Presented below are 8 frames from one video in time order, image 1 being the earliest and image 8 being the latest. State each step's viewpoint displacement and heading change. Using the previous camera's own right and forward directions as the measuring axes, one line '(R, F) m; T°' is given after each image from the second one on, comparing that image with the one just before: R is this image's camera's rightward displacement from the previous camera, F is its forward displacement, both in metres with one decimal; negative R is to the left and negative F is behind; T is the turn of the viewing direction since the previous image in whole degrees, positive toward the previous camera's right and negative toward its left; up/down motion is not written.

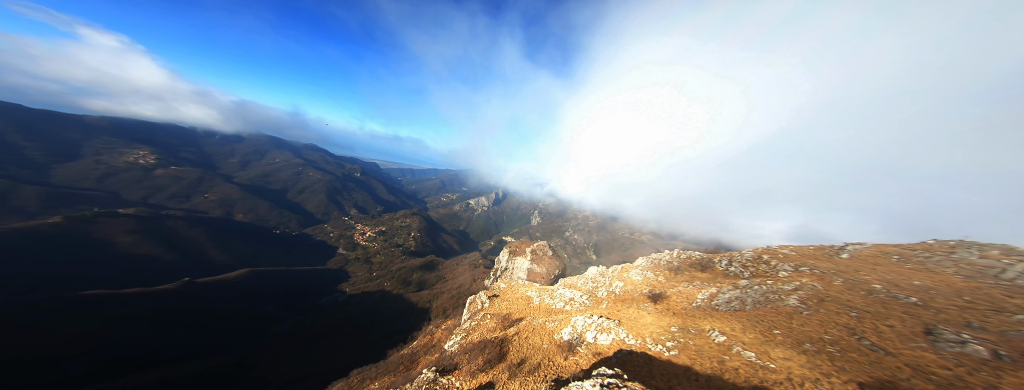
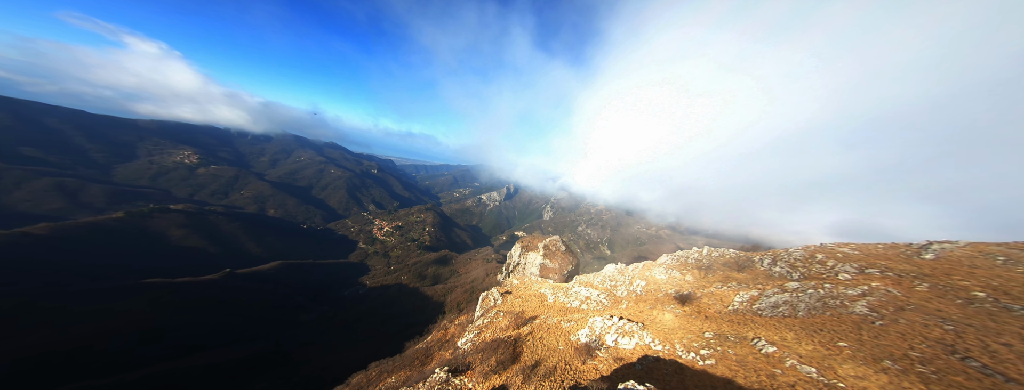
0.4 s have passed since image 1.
(-0.1, +1.9) m; -3°
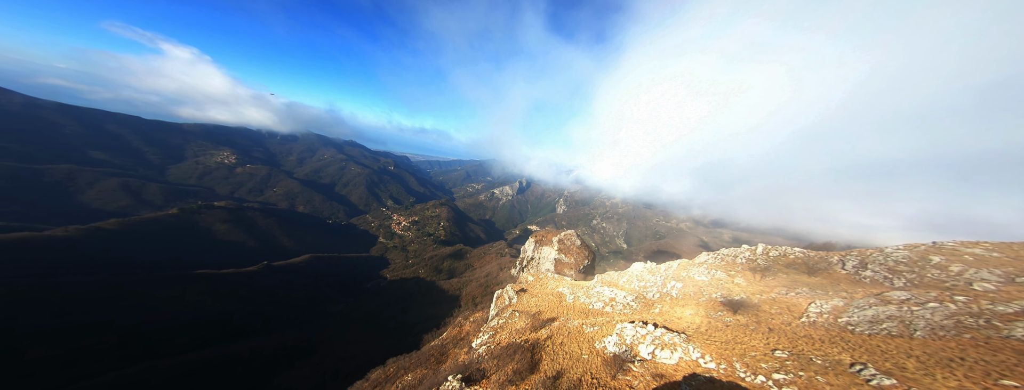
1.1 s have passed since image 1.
(-0.3, +3.1) m; -3°
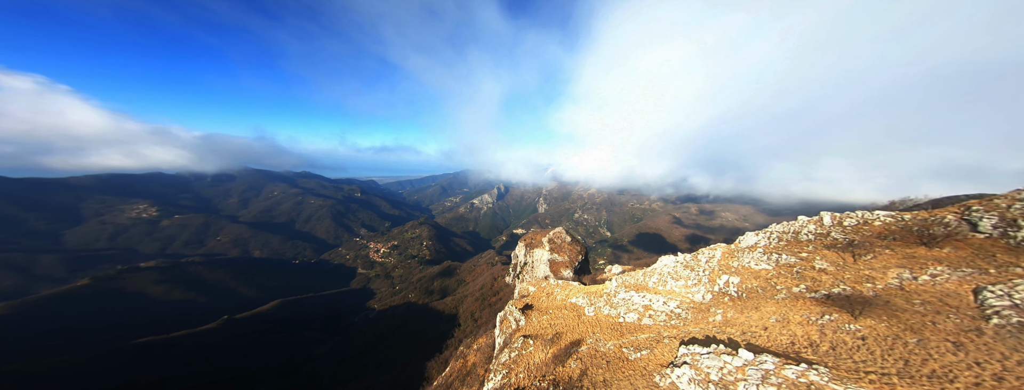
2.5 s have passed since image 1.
(-1.7, +6.6) m; +5°
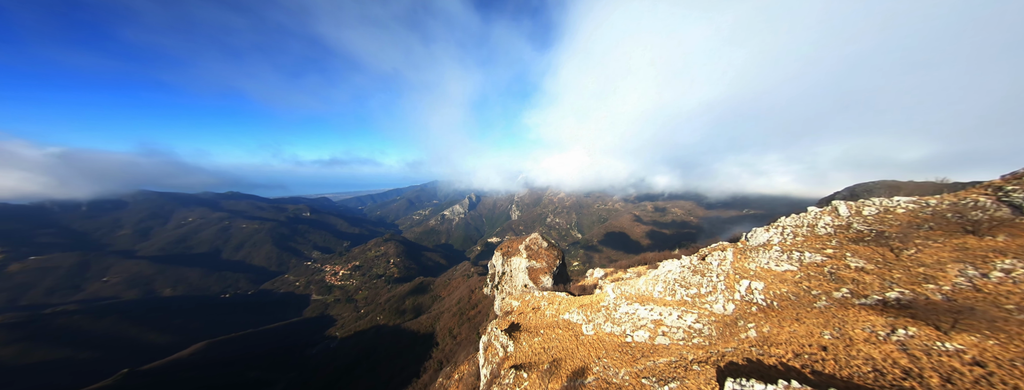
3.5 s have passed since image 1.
(-1.2, +4.5) m; +7°
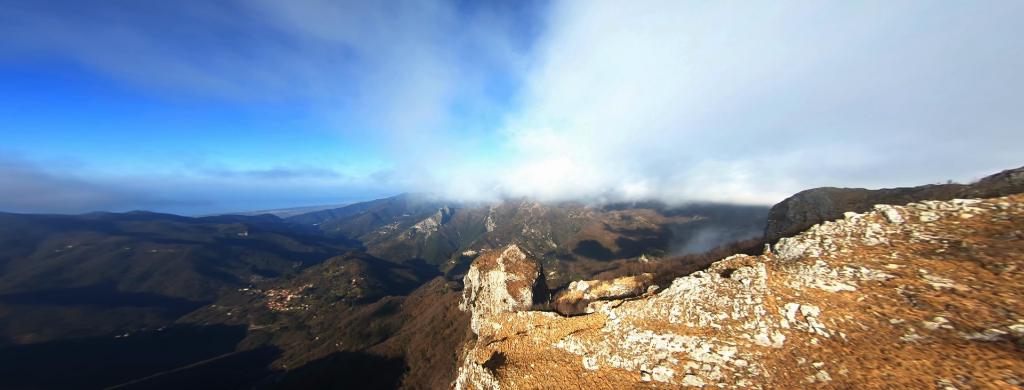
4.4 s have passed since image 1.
(-1.2, +5.1) m; +6°
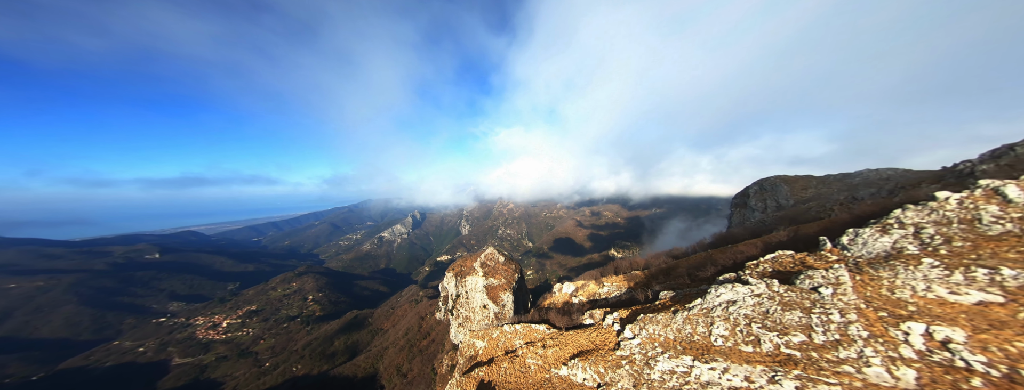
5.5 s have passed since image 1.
(-1.3, +6.6) m; +6°
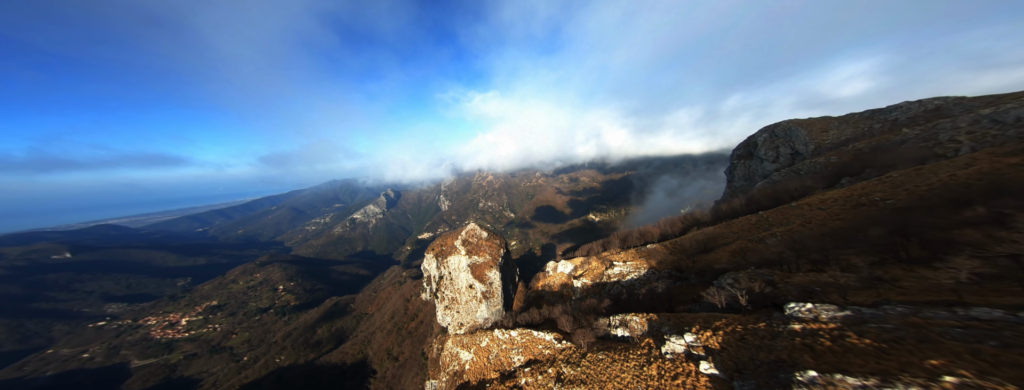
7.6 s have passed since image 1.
(-0.6, +16.2) m; +4°
